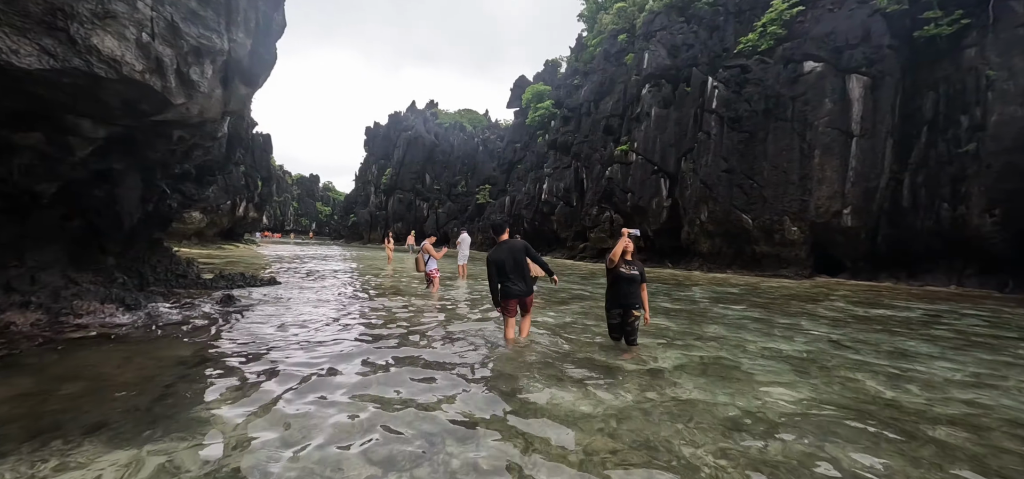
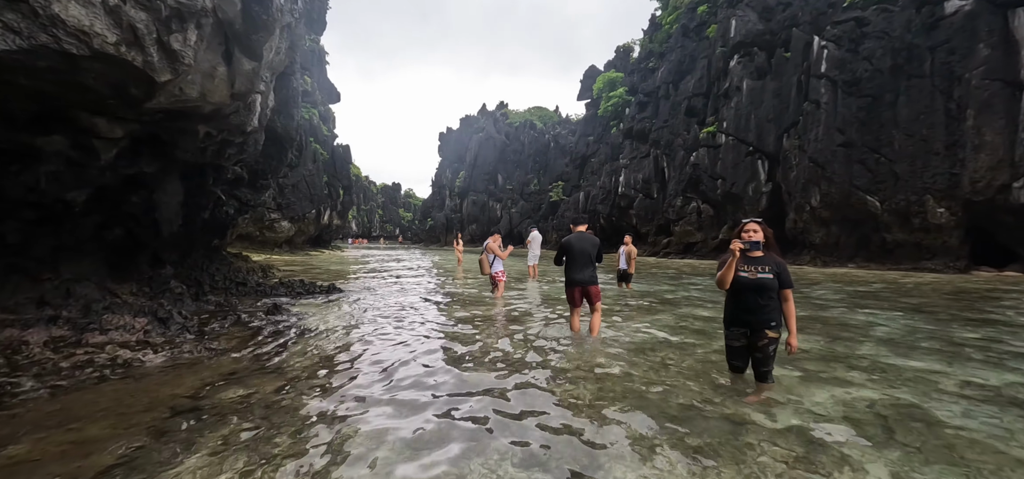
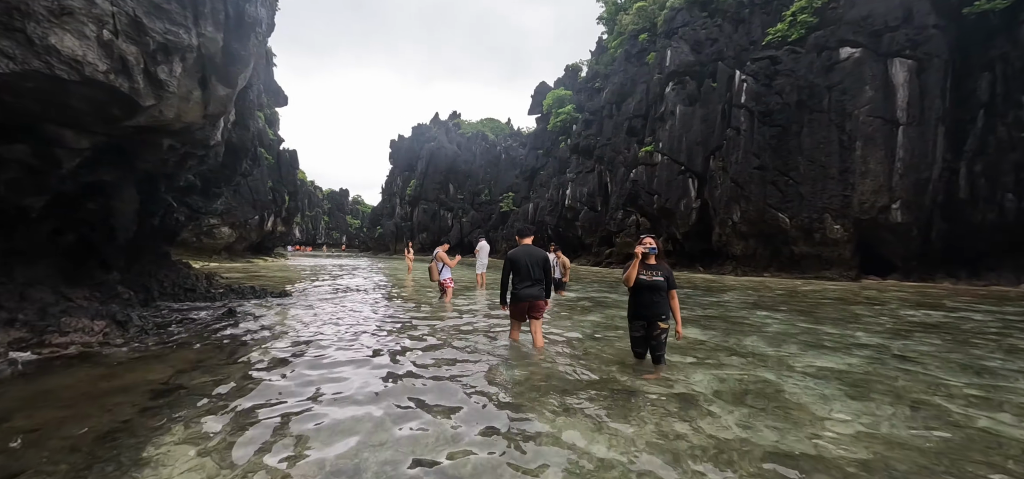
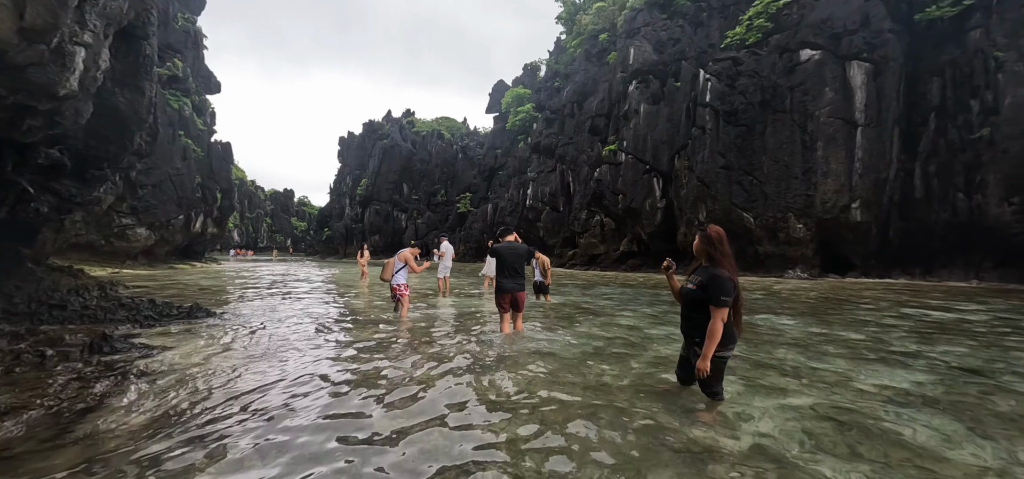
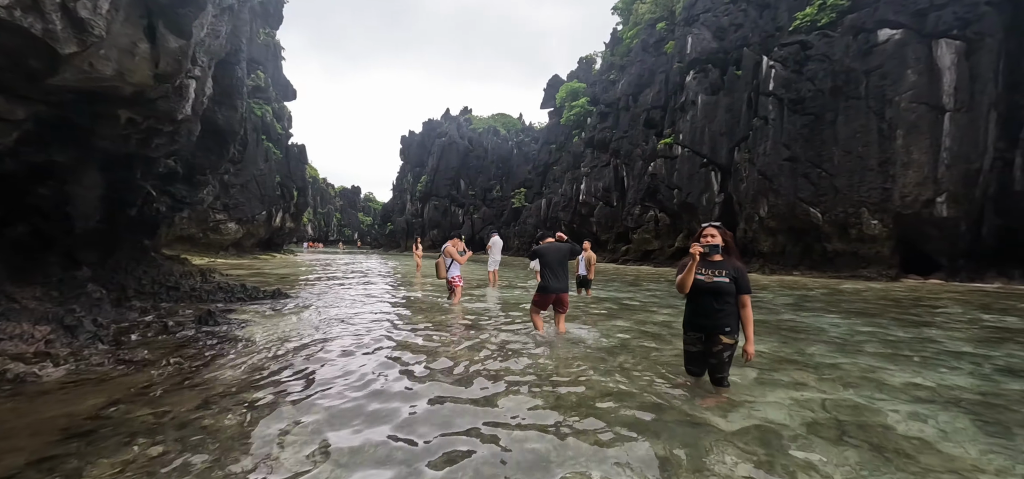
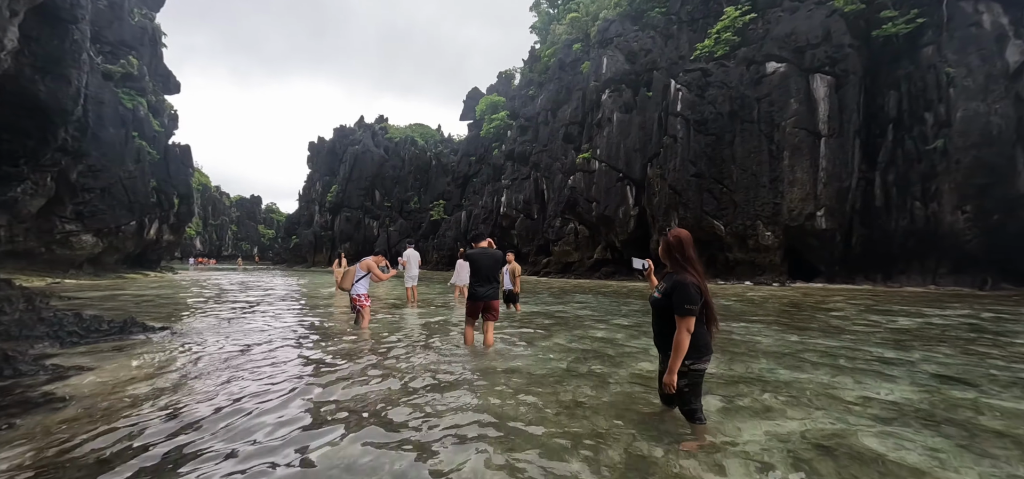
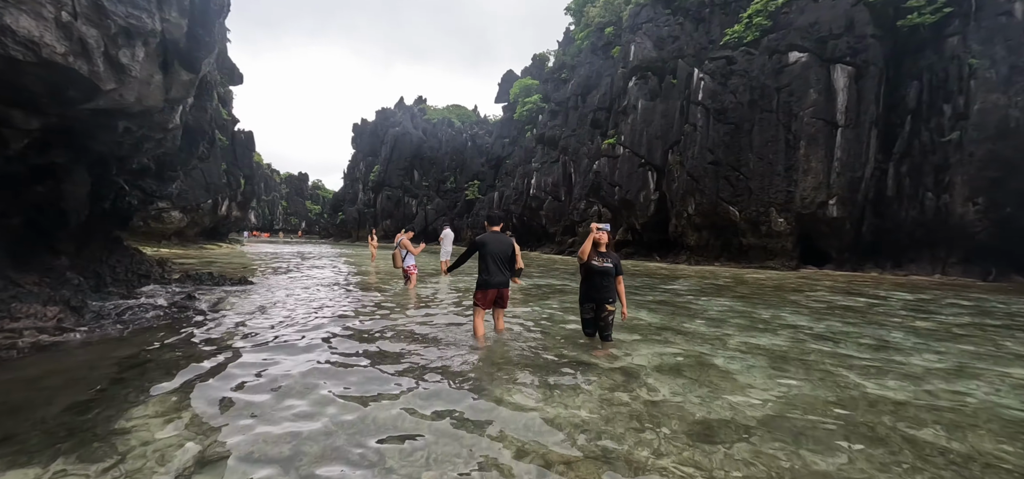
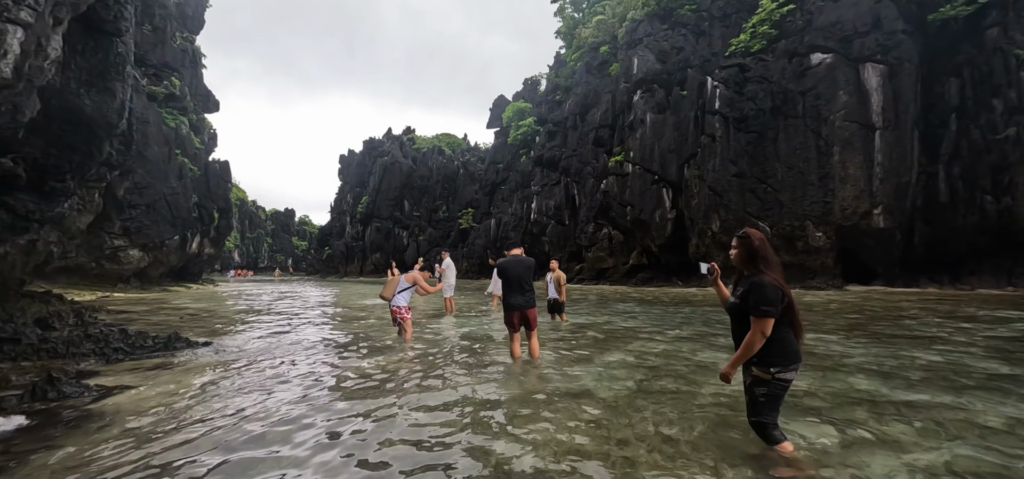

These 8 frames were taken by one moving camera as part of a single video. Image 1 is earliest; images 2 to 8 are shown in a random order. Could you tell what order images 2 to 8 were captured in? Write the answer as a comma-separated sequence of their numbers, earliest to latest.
7, 3, 2, 5, 4, 6, 8
